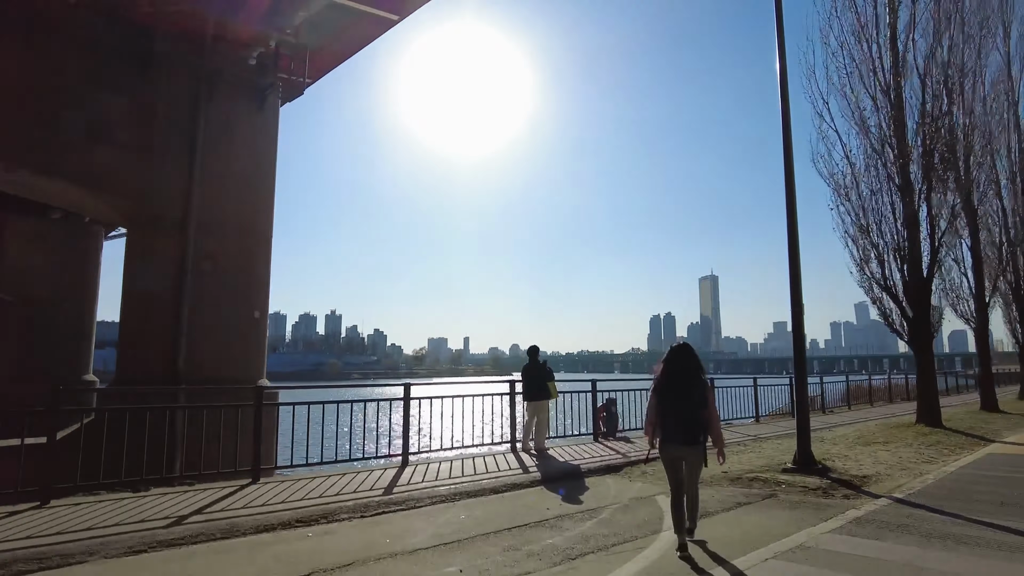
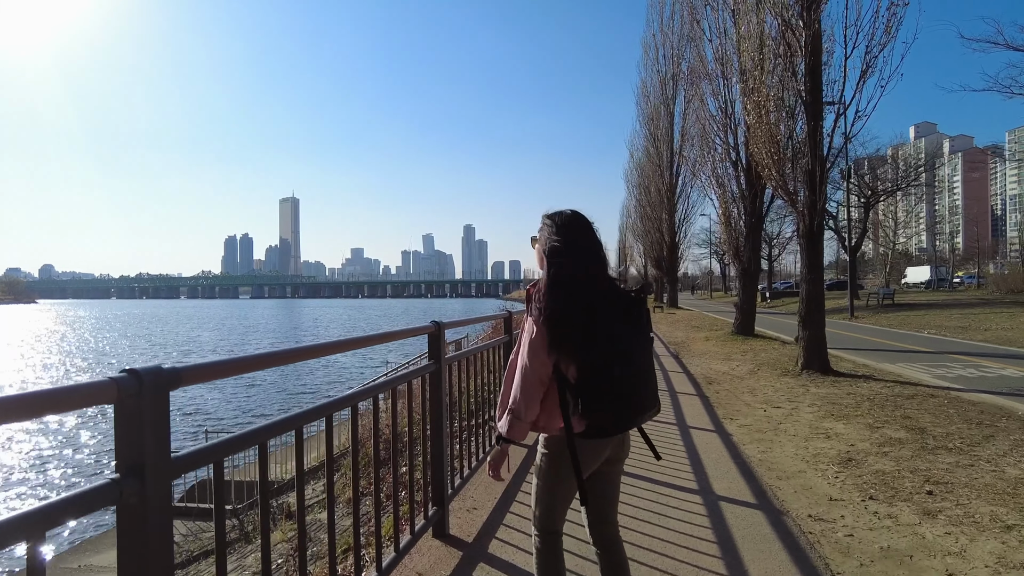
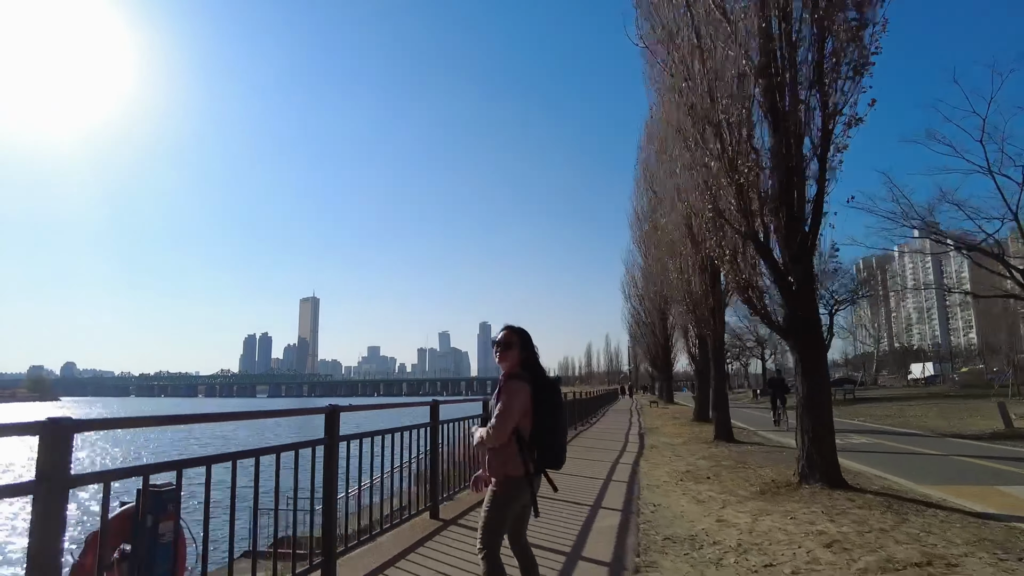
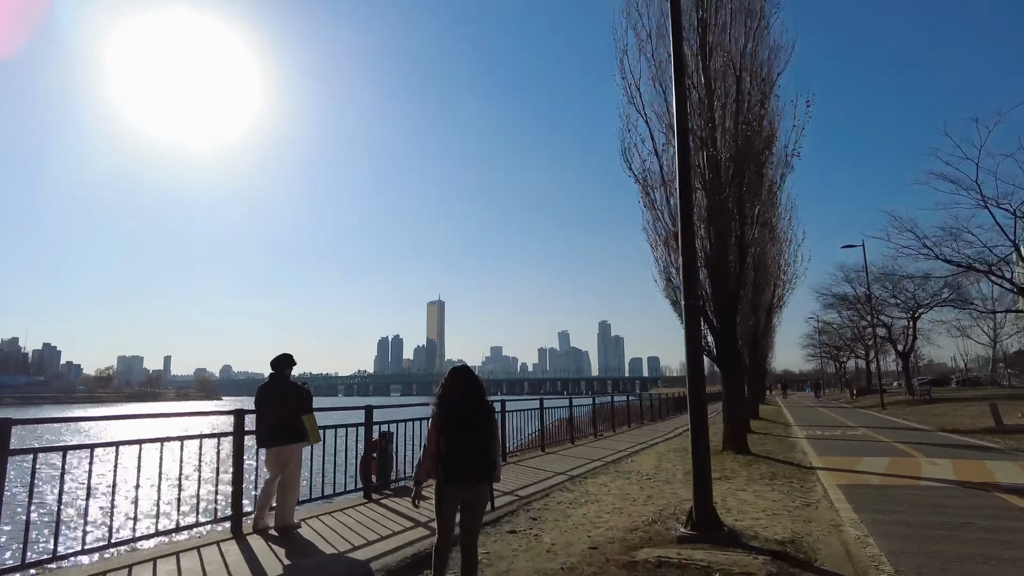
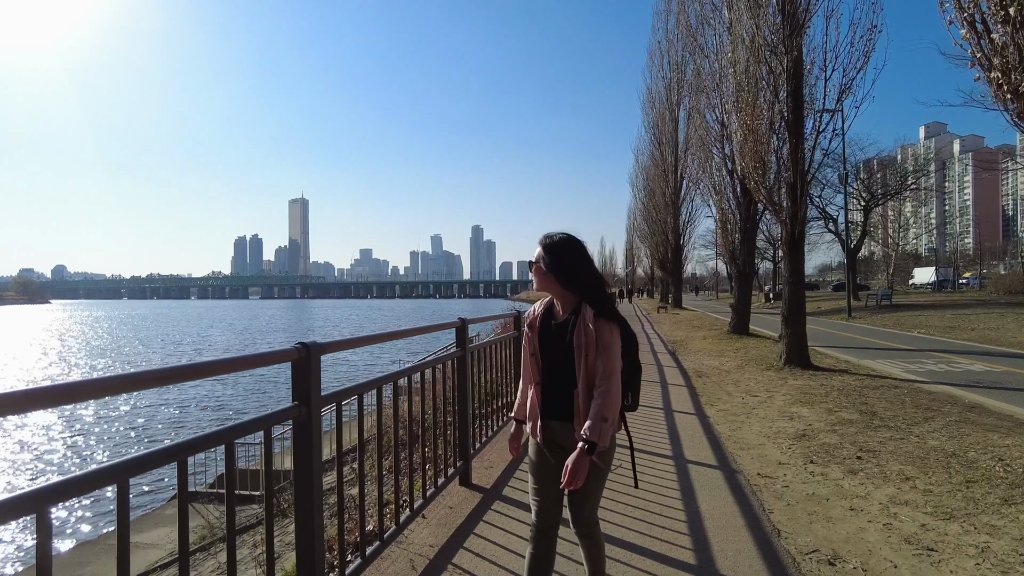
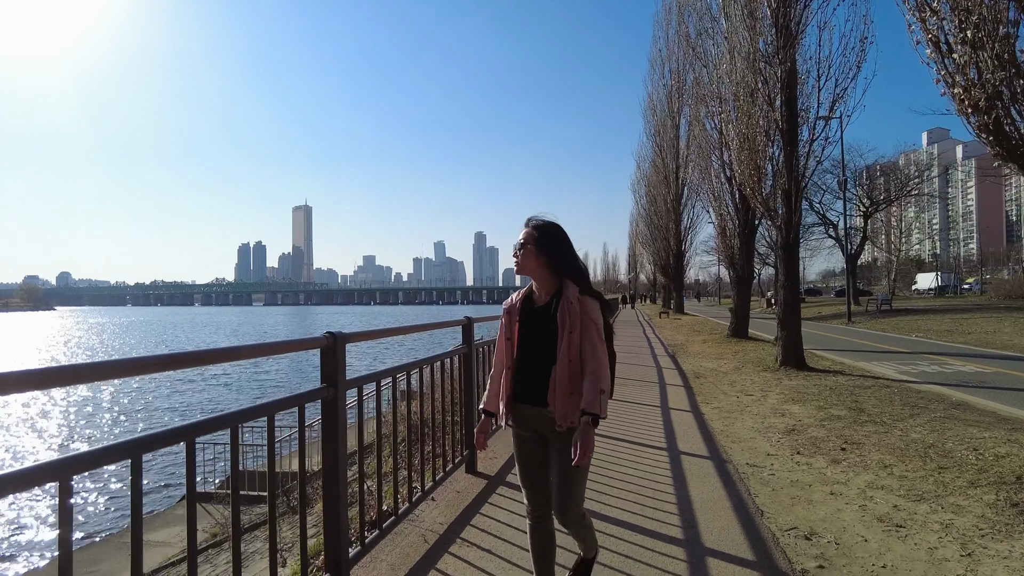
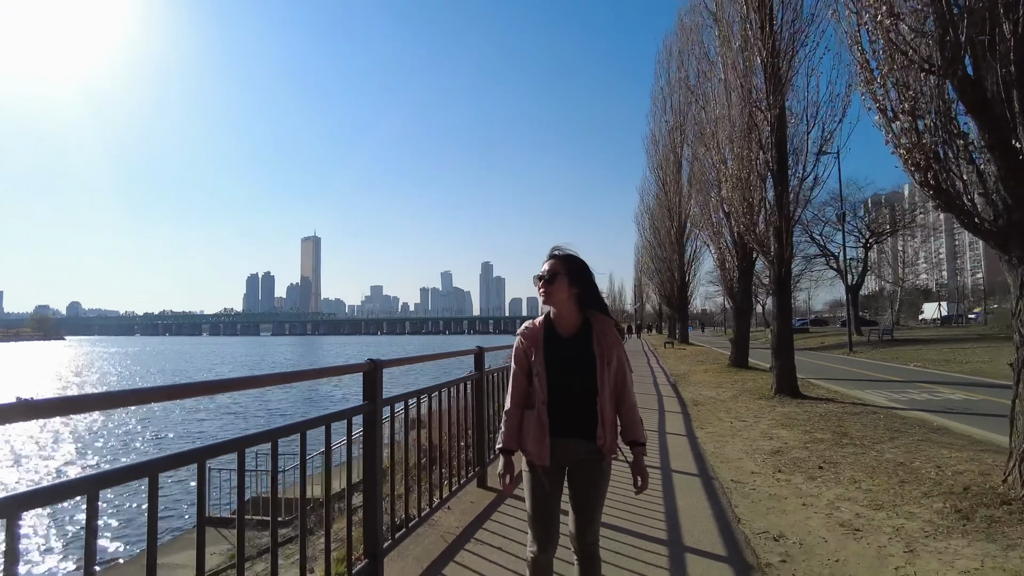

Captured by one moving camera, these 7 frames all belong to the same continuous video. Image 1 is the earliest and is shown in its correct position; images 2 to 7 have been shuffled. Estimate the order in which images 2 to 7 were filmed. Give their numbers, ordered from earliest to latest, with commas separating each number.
4, 3, 7, 6, 5, 2
